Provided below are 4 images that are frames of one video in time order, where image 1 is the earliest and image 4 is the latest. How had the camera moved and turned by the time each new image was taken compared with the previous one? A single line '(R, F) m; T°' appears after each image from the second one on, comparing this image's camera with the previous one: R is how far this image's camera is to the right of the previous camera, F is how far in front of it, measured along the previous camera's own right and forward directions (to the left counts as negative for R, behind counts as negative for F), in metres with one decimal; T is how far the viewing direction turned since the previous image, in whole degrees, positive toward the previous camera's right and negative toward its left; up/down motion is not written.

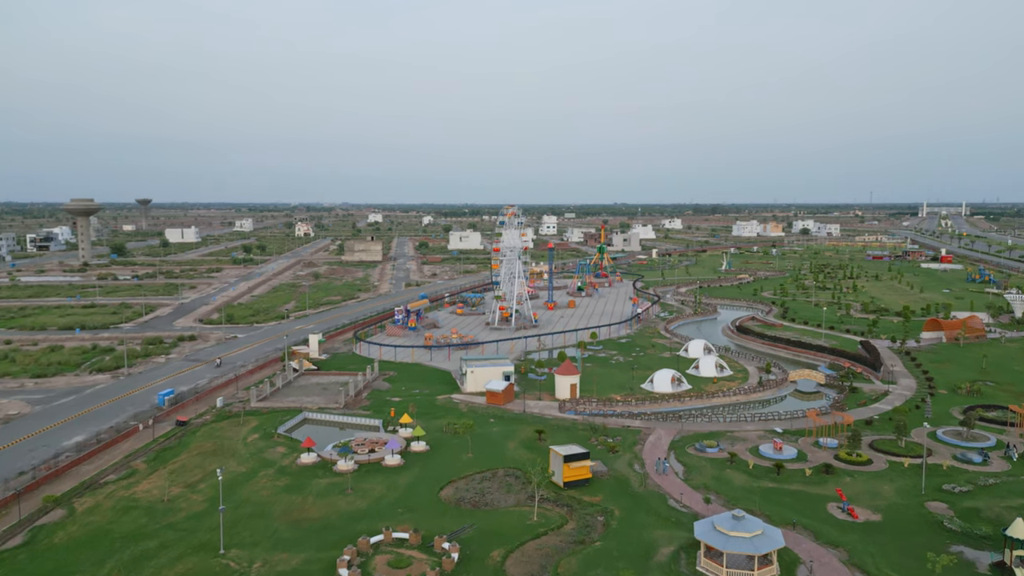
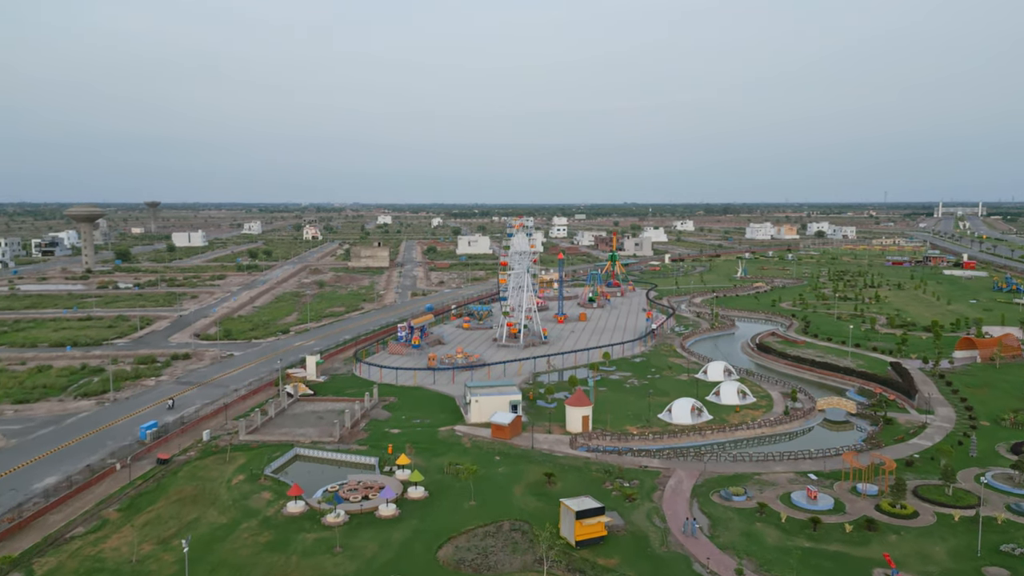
(+0.1, +1.6) m; -1°
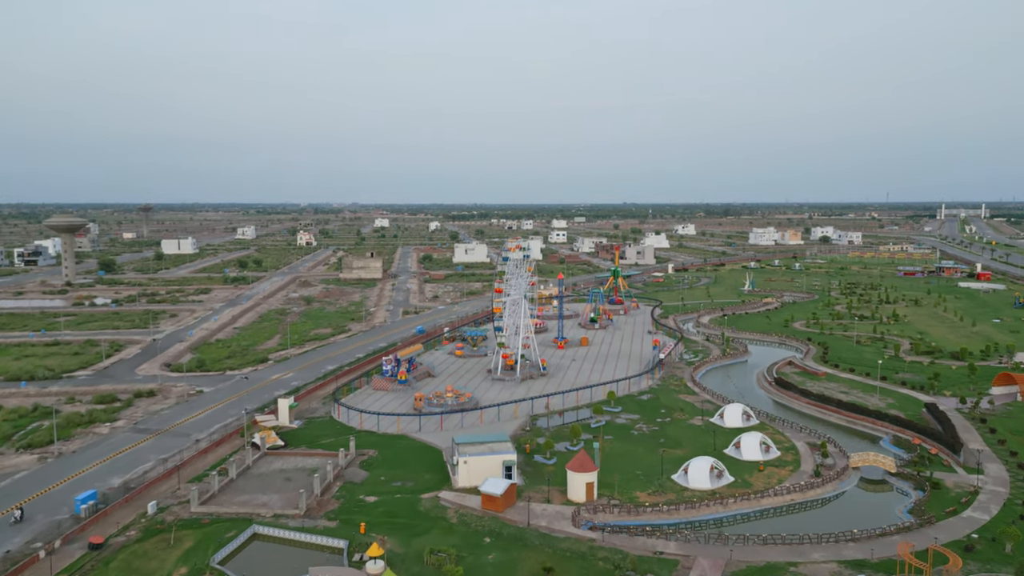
(+0.2, +2.8) m; 0°
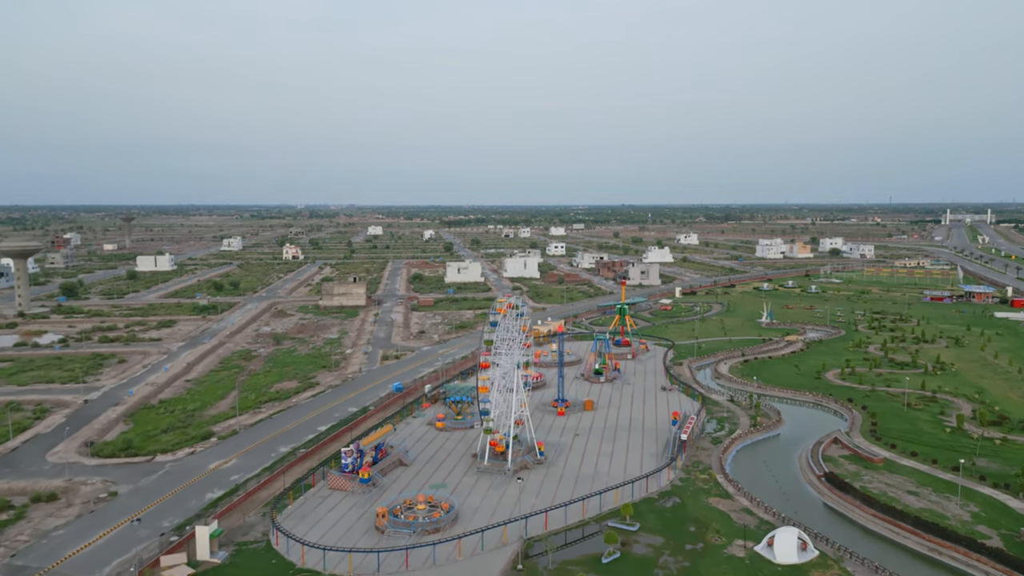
(+0.3, +5.8) m; 0°
